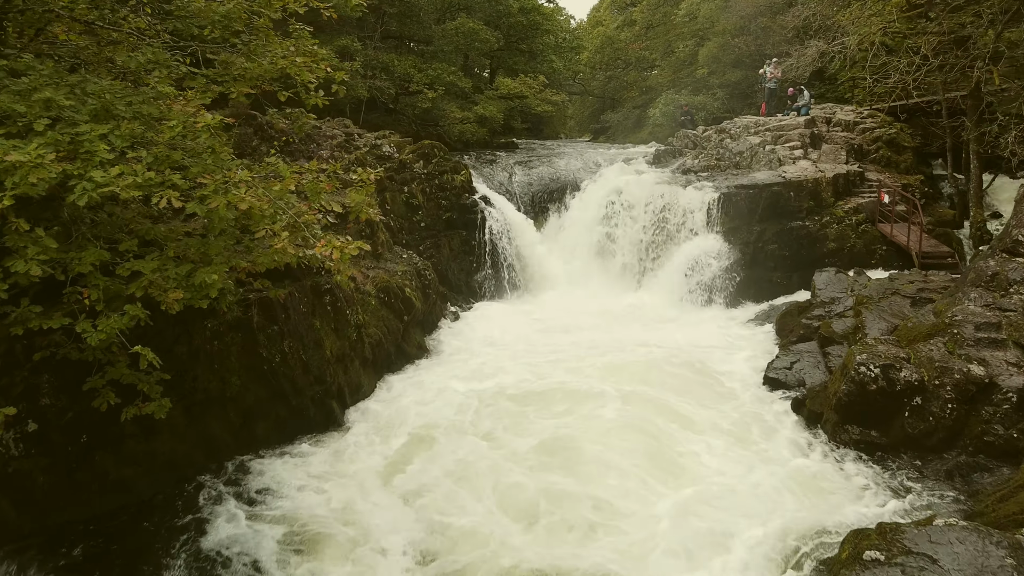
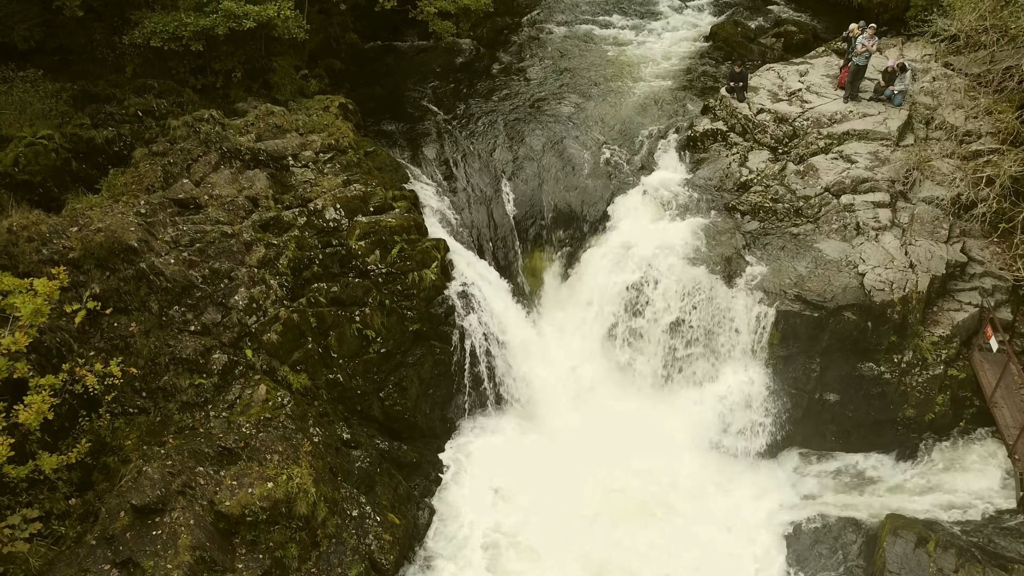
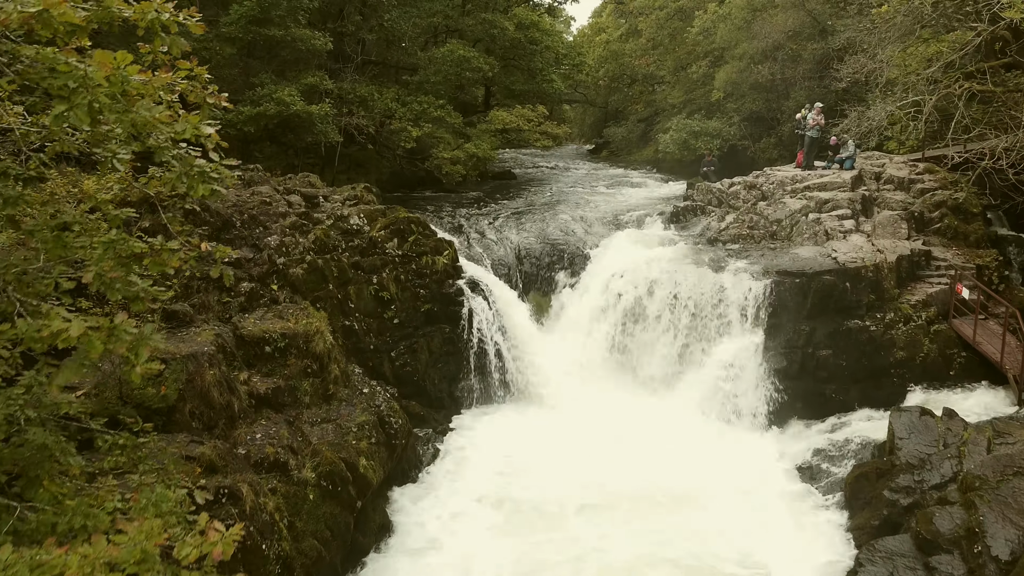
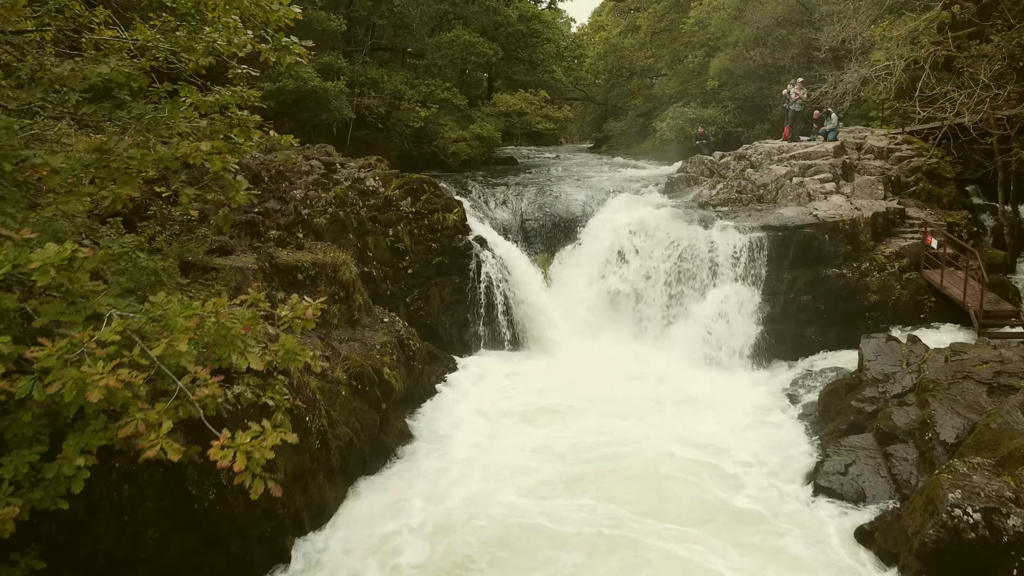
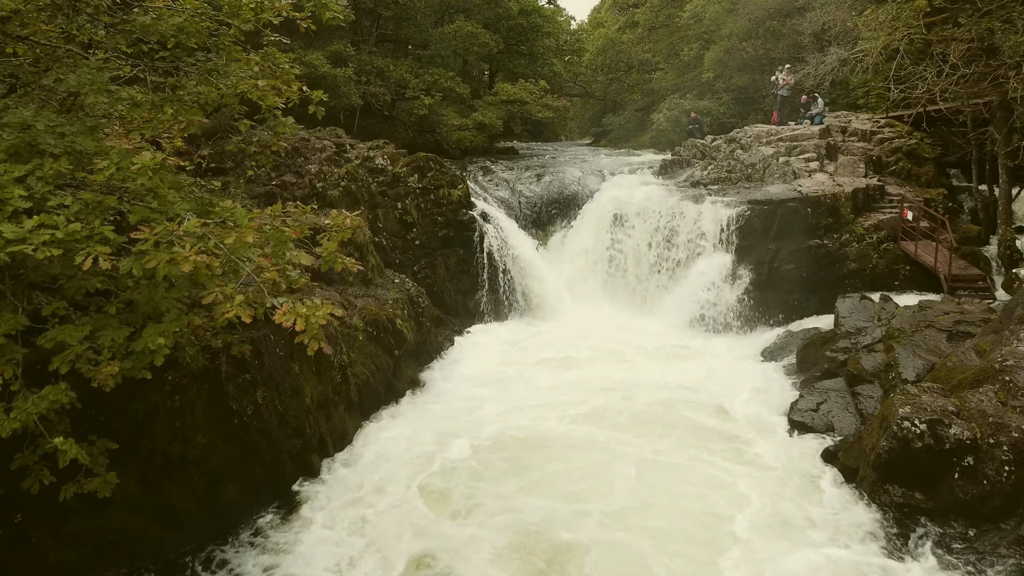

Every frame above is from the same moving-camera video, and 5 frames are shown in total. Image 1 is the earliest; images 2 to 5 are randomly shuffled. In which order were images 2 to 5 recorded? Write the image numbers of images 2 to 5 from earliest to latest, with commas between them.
5, 4, 3, 2
